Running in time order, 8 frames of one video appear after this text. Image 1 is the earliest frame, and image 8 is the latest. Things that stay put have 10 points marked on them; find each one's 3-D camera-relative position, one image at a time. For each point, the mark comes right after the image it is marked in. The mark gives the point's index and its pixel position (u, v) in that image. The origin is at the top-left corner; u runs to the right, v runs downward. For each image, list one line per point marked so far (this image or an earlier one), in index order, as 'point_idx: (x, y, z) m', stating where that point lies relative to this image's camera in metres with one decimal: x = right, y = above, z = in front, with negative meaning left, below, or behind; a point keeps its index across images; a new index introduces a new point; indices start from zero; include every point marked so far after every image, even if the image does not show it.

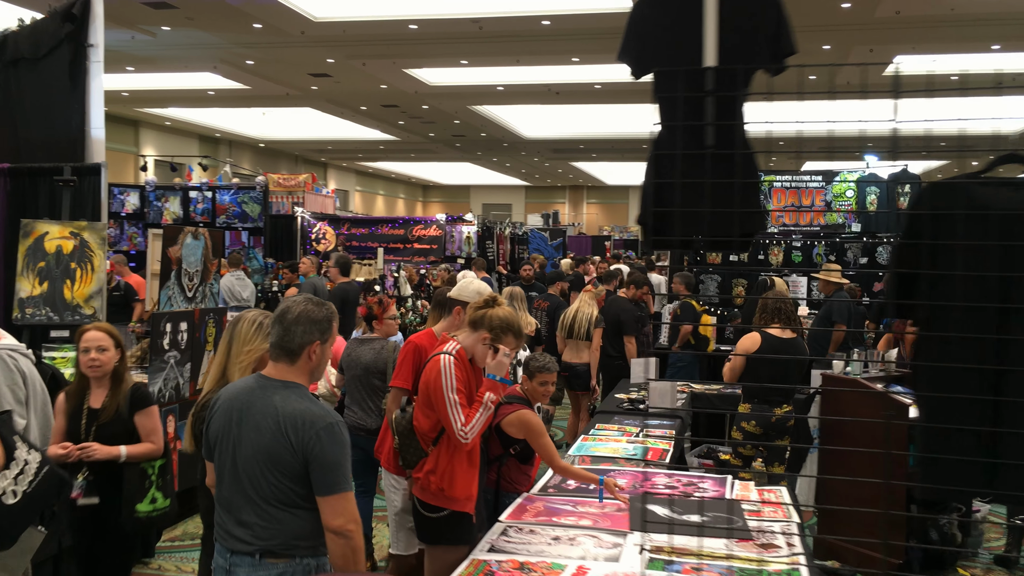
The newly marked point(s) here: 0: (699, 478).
0: (+0.6, -0.6, +2.9) m
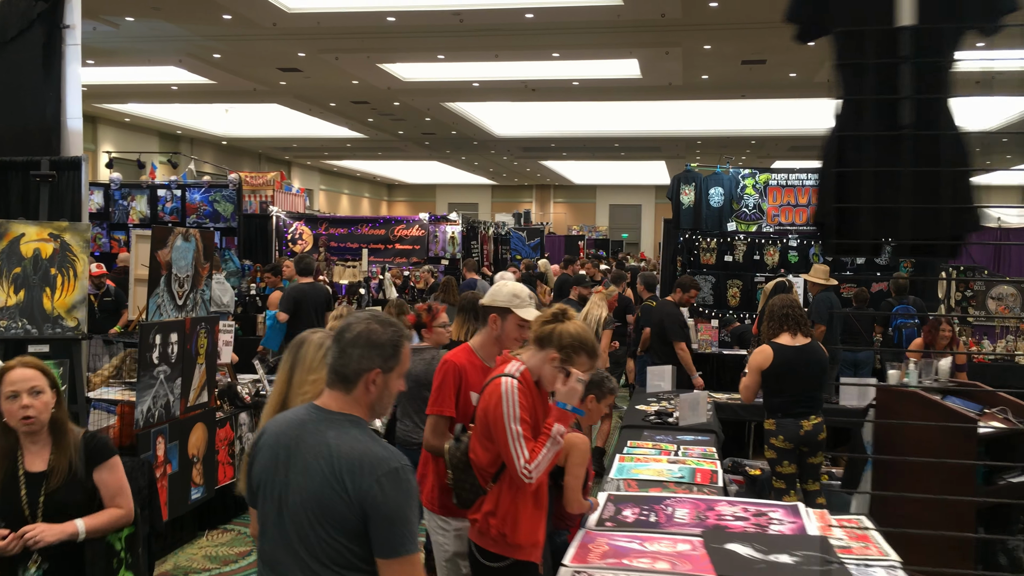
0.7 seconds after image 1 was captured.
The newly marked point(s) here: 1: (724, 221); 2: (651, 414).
0: (+0.7, -0.6, +2.6) m
1: (+1.9, +0.6, +8.2) m
2: (+0.6, -0.6, +4.2) m
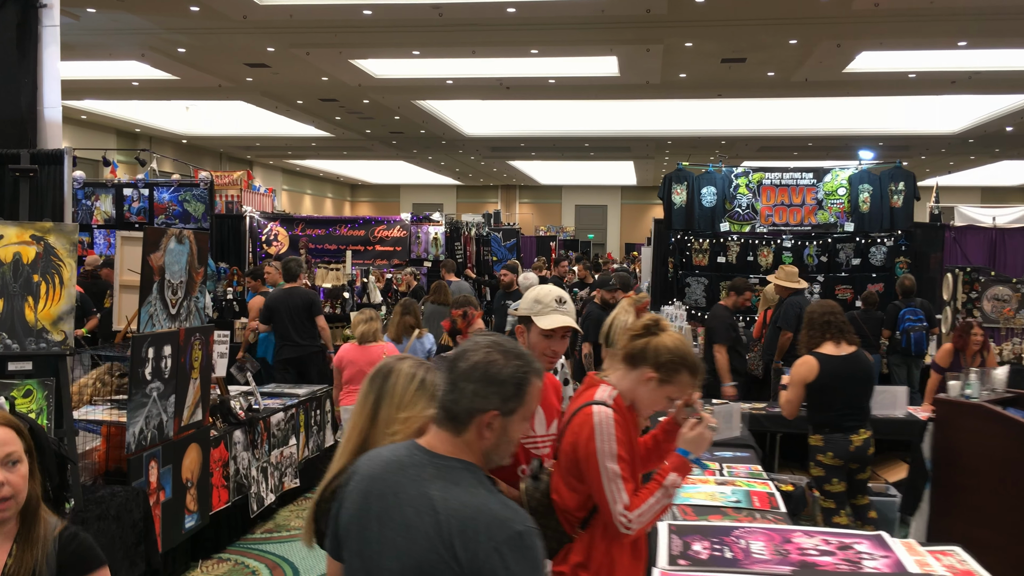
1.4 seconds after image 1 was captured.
0: (+0.9, -0.6, +2.4) m
1: (+1.8, +0.6, +8.0) m
2: (+0.7, -0.6, +3.9) m
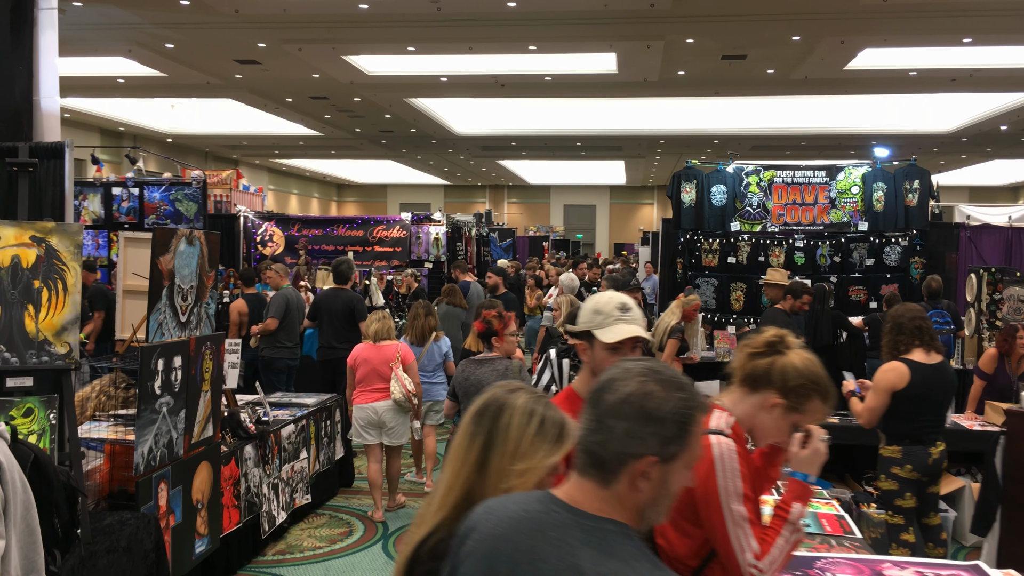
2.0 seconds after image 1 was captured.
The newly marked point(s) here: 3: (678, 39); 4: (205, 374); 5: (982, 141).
0: (+1.0, -0.7, +2.1) m
1: (+1.8, +0.6, +7.8) m
2: (+0.8, -0.6, +3.7) m
3: (+2.0, +3.0, +11.2) m
4: (-1.0, -0.3, +3.1) m
5: (+9.9, +3.1, +19.5) m
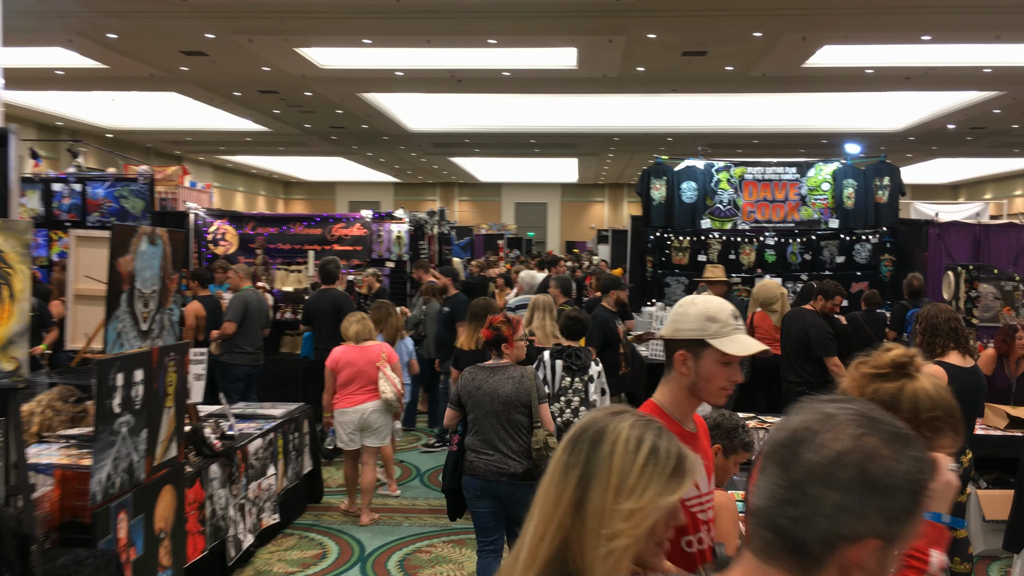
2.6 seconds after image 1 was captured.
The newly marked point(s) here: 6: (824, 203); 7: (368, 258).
0: (+1.1, -0.7, +2.0) m
1: (+1.5, +0.6, +7.7) m
2: (+0.8, -0.6, +3.4) m
3: (+1.5, +3.0, +11.0) m
4: (-1.0, -0.3, +2.8) m
5: (+8.9, +3.2, +19.7) m
6: (+2.5, +0.7, +7.5) m
7: (-1.3, +0.3, +8.3) m
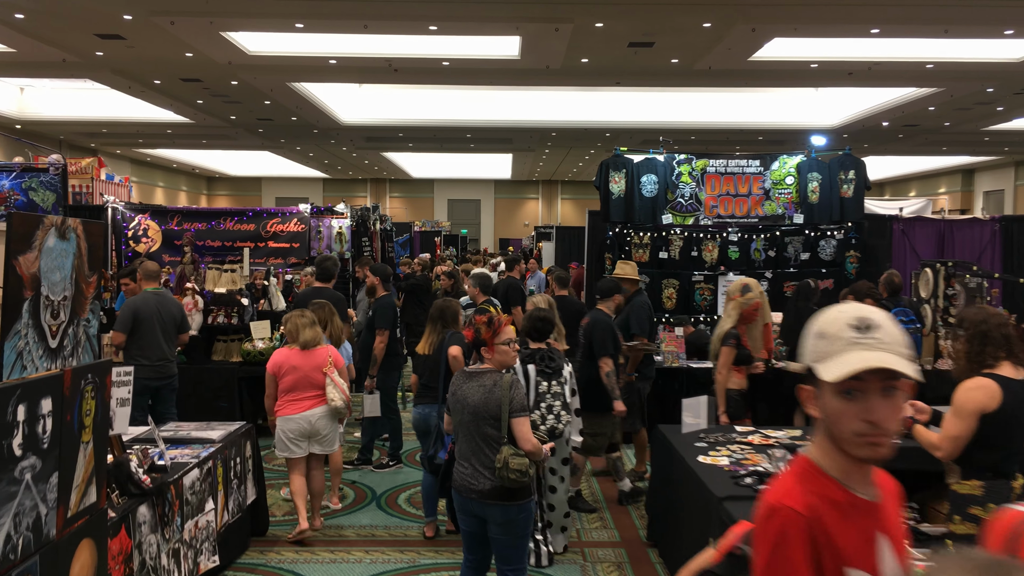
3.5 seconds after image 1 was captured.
0: (+1.1, -0.7, +1.6) m
1: (+1.2, +0.6, +7.3) m
2: (+0.7, -0.6, +3.0) m
3: (+0.9, +3.1, +10.6) m
4: (-1.0, -0.3, +2.2) m
5: (+7.6, +3.3, +19.9) m
6: (+2.2, +0.7, +7.2) m
7: (-1.7, +0.3, +7.7) m
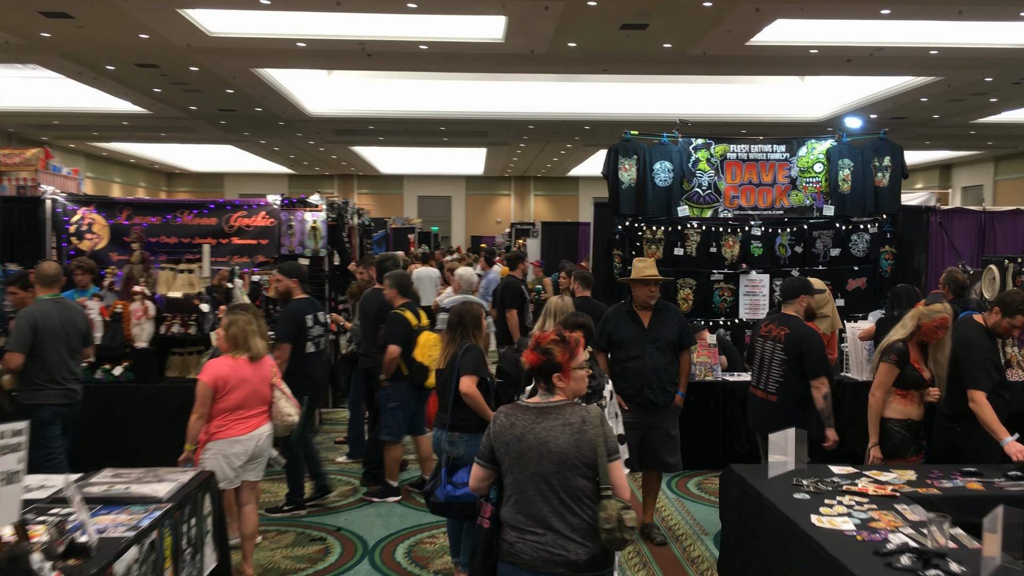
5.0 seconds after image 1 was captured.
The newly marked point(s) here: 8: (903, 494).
0: (+1.3, -0.7, +0.8) m
1: (+1.1, +0.6, +6.5) m
2: (+0.9, -0.6, +2.2) m
3: (+0.7, +3.1, +9.8) m
4: (-0.9, -0.3, +1.4) m
5: (+7.1, +3.3, +19.3) m
6: (+2.2, +0.7, +6.5) m
7: (-1.8, +0.3, +6.9) m
8: (+1.1, -0.6, +2.7) m
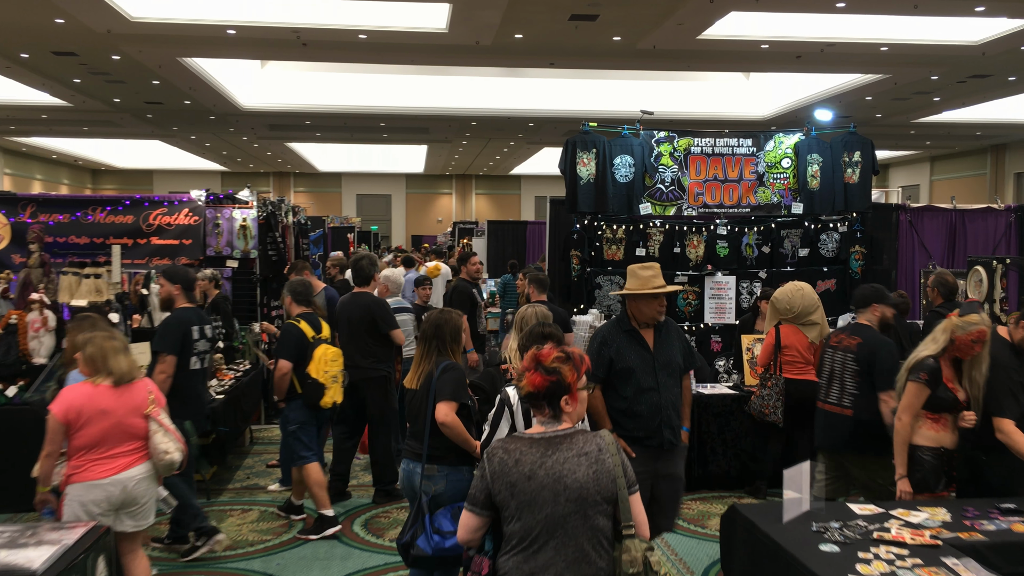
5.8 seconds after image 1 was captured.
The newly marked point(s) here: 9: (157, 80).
0: (+1.4, -0.7, +0.4) m
1: (+0.8, +0.6, +6.1) m
2: (+0.8, -0.6, +1.8) m
3: (+0.2, +3.0, +9.3) m
4: (-0.8, -0.4, +0.8) m
5: (+5.9, +3.3, +19.3) m
6: (+1.8, +0.7, +6.1) m
7: (-2.1, +0.2, +6.2) m
8: (+1.1, -0.6, +2.3) m
9: (-5.4, +3.2, +14.0) m
